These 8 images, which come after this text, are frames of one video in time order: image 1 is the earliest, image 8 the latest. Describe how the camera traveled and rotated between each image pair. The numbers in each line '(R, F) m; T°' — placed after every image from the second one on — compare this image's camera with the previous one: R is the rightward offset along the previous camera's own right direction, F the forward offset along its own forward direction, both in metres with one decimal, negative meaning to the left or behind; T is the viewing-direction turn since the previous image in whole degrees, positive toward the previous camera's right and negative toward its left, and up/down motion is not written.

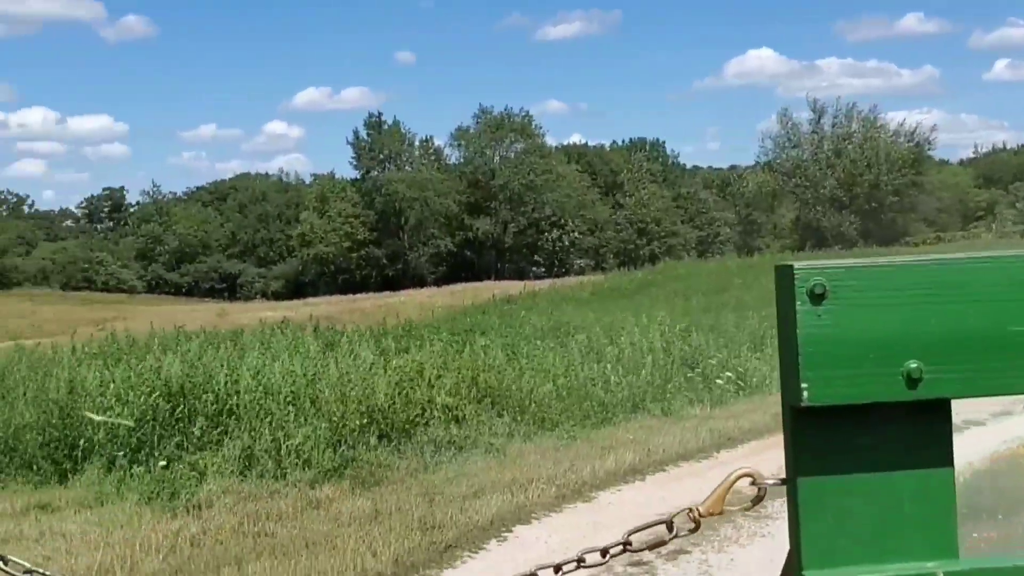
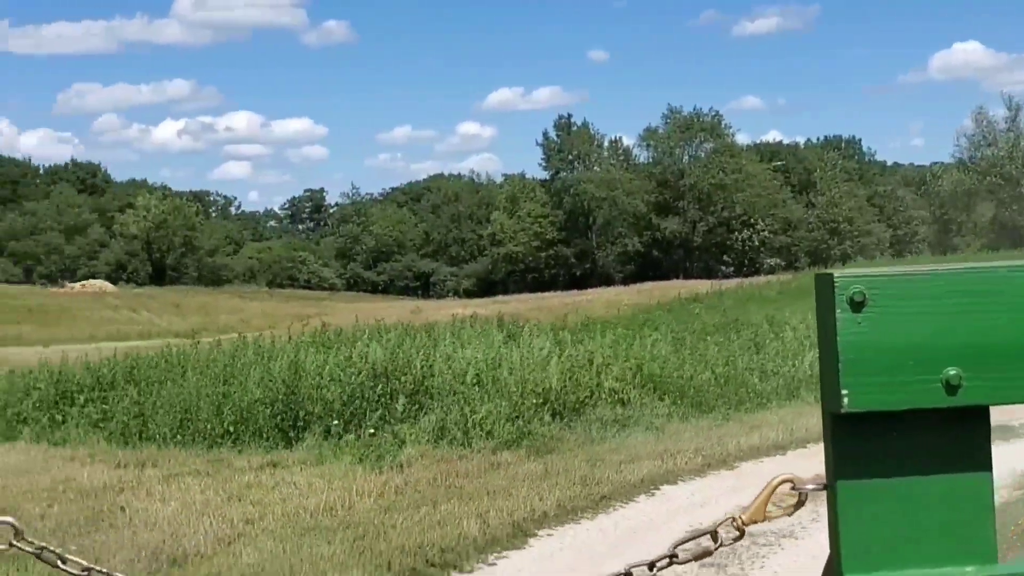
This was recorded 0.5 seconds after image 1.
(+0.3, -1.5) m; -8°
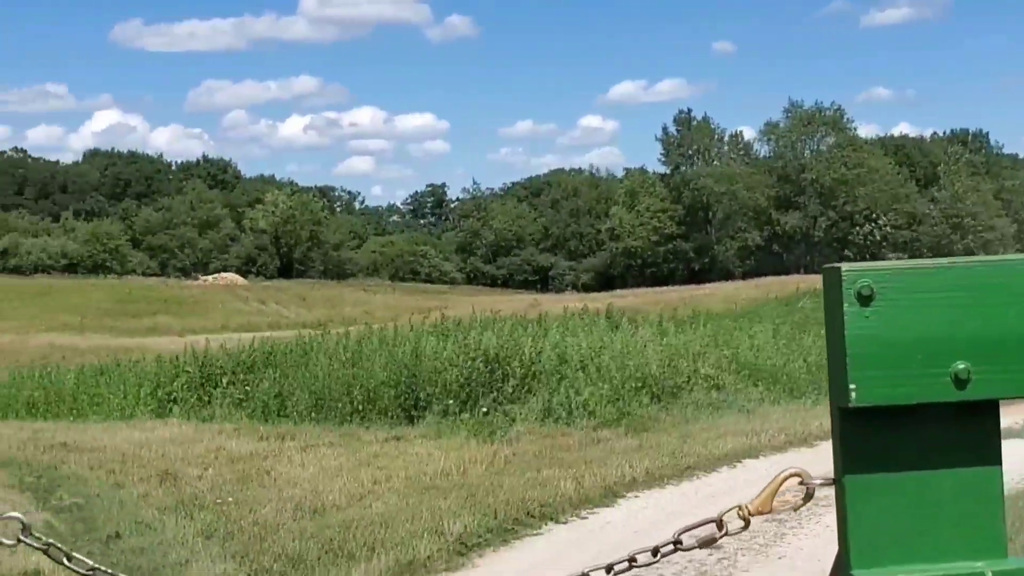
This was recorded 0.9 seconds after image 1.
(+0.2, -1.2) m; -5°
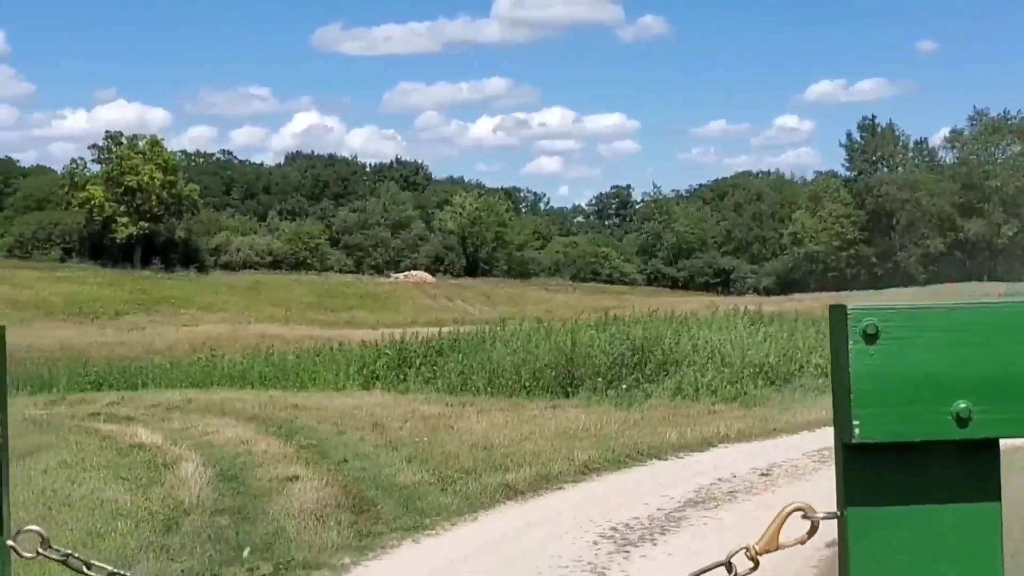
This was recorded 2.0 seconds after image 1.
(+0.6, -3.1) m; -8°
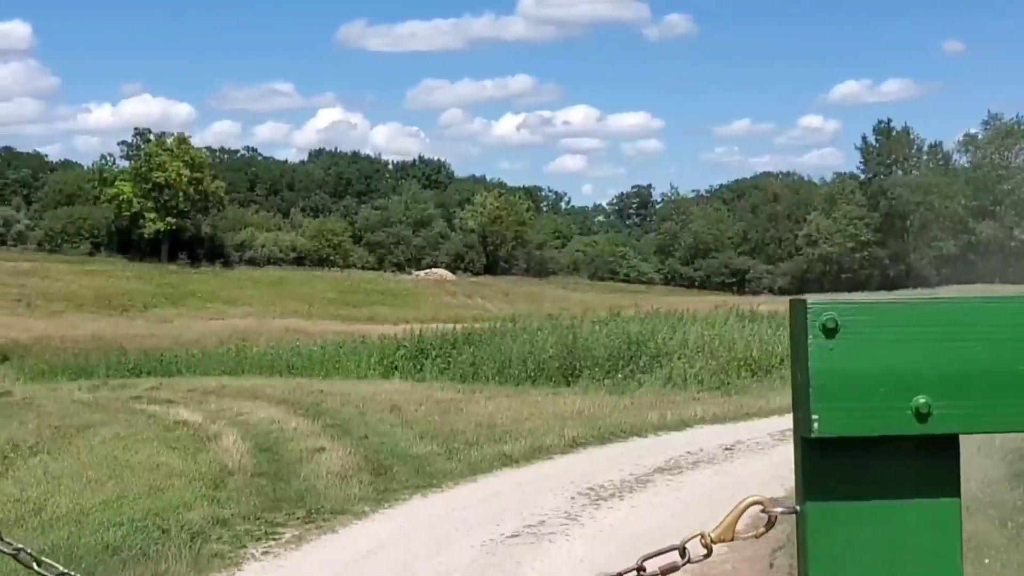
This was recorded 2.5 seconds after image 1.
(+0.2, -1.6) m; -1°
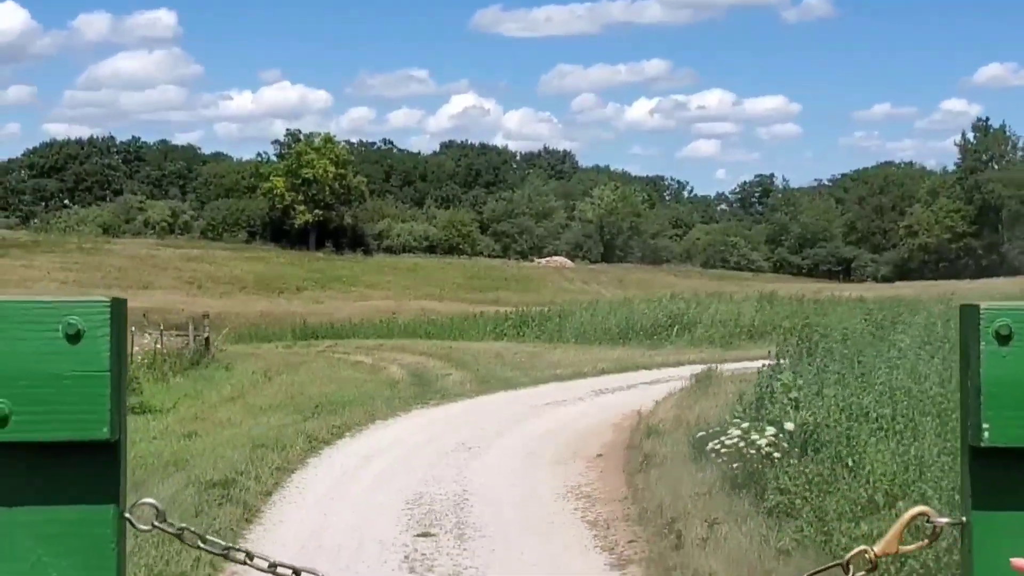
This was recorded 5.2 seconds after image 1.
(+1.1, -7.8) m; -6°
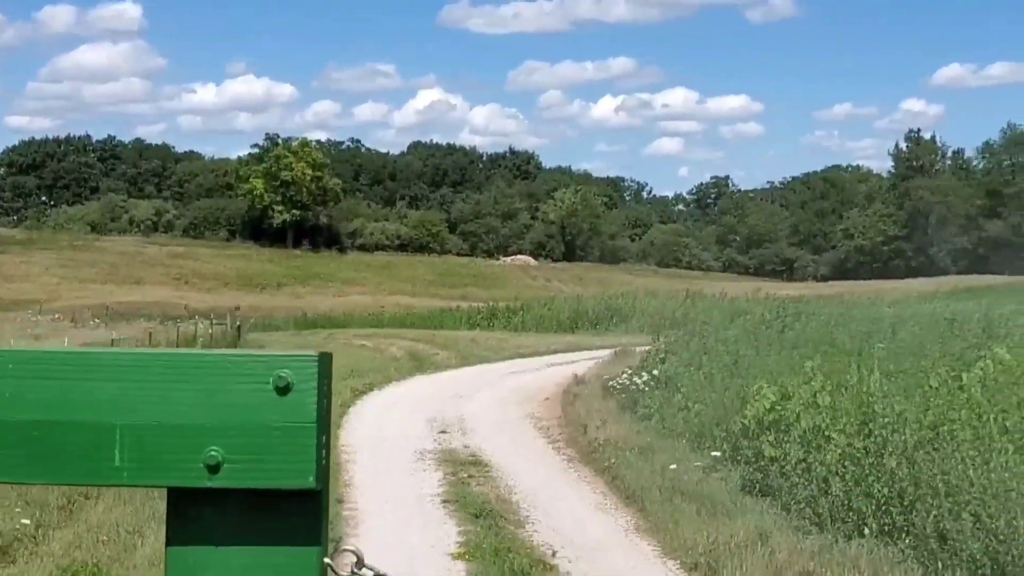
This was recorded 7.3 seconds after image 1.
(-0.2, -6.2) m; +2°
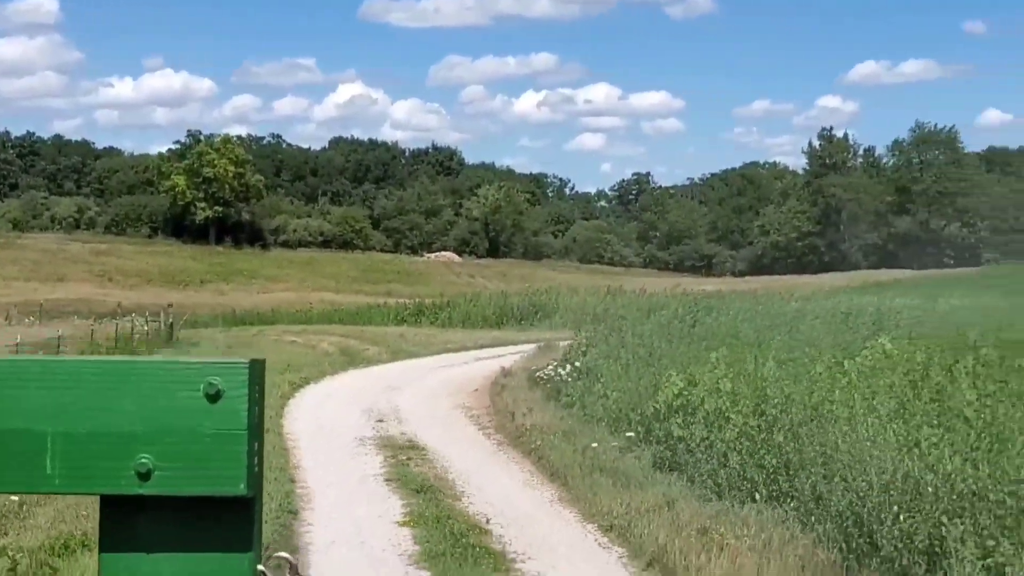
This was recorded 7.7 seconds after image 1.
(-0.1, -1.1) m; +3°
